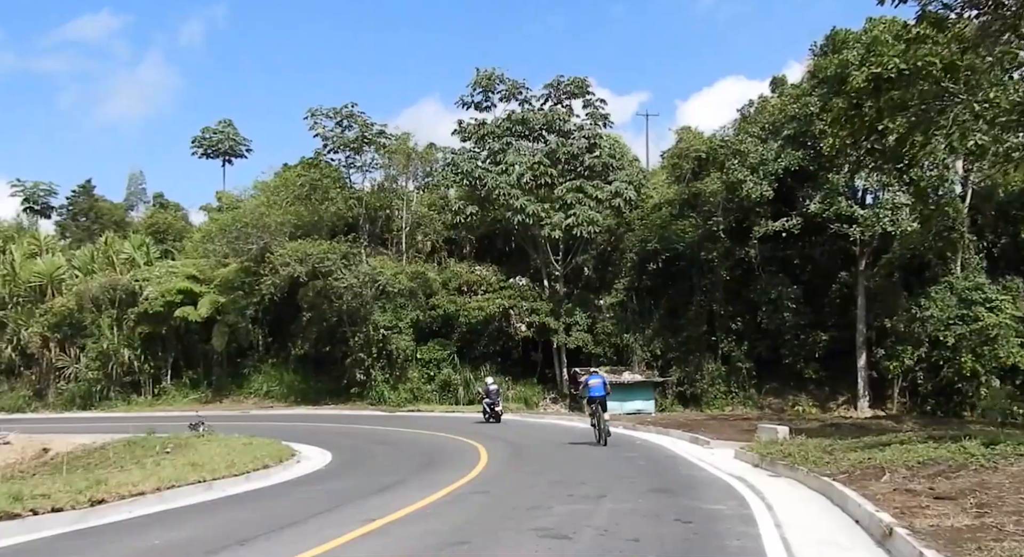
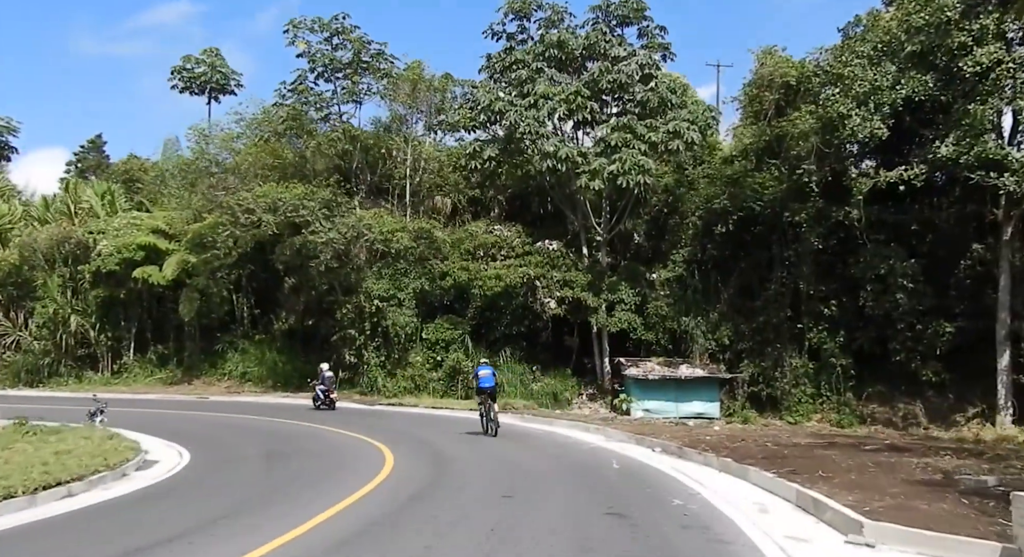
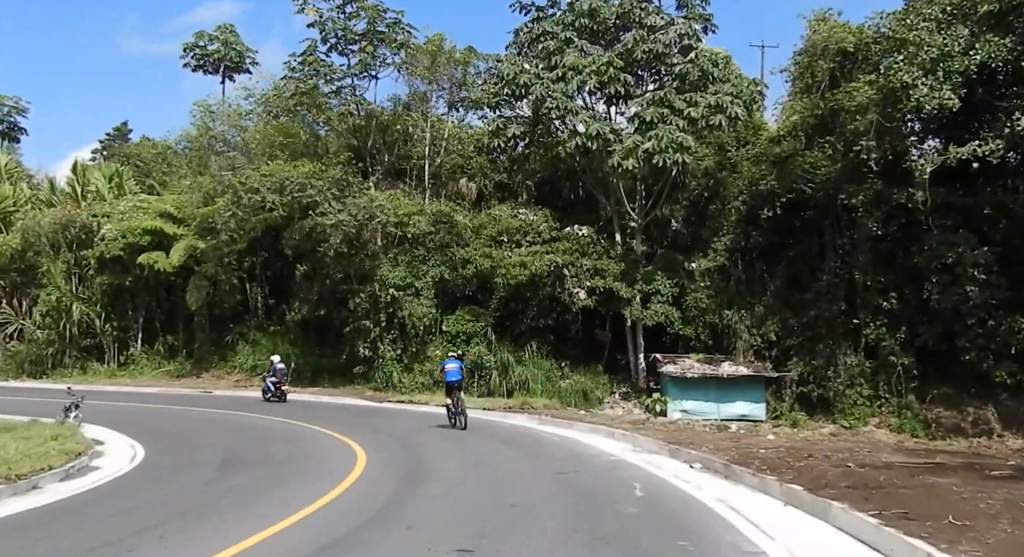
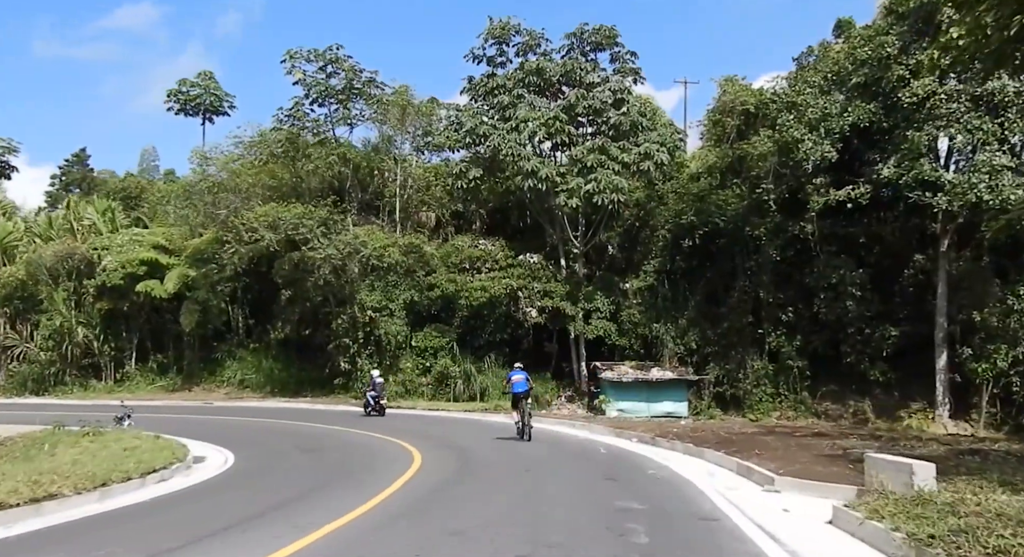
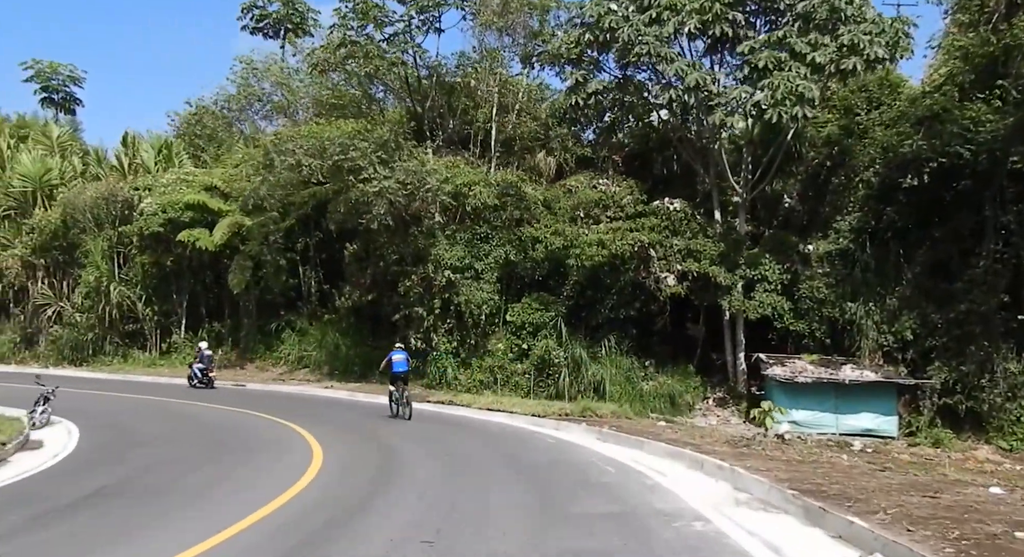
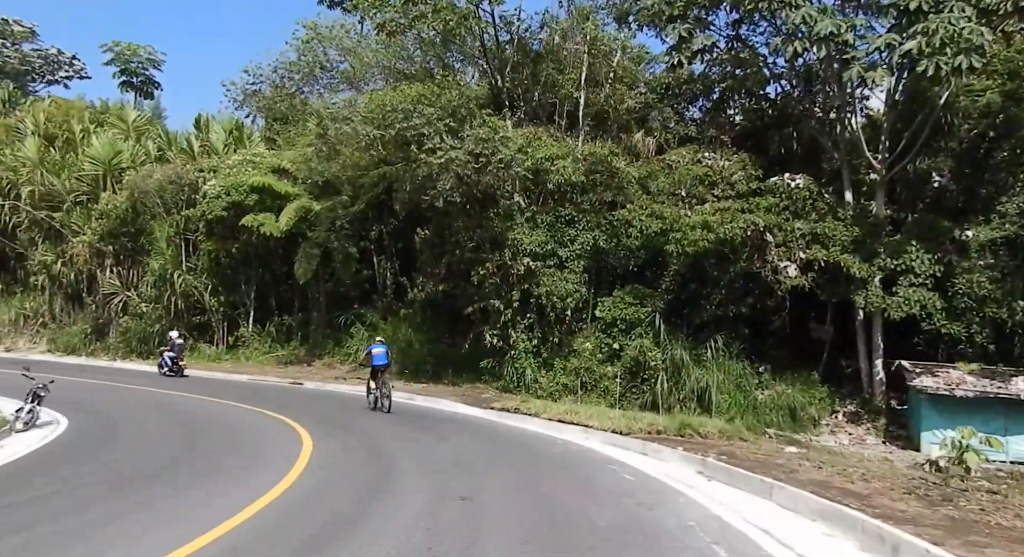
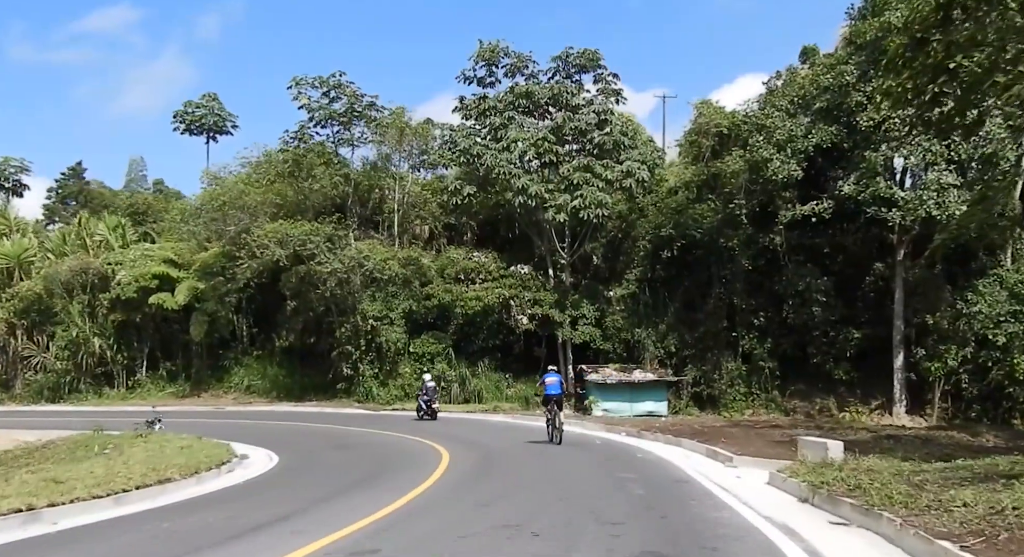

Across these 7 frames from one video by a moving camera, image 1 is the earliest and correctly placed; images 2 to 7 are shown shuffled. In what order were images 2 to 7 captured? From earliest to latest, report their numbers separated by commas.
7, 4, 2, 3, 5, 6
